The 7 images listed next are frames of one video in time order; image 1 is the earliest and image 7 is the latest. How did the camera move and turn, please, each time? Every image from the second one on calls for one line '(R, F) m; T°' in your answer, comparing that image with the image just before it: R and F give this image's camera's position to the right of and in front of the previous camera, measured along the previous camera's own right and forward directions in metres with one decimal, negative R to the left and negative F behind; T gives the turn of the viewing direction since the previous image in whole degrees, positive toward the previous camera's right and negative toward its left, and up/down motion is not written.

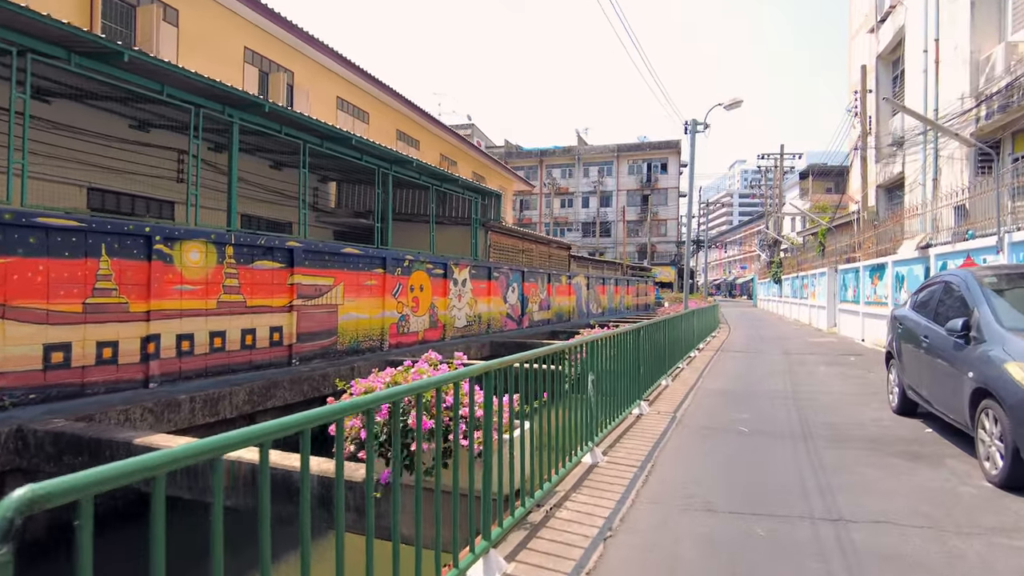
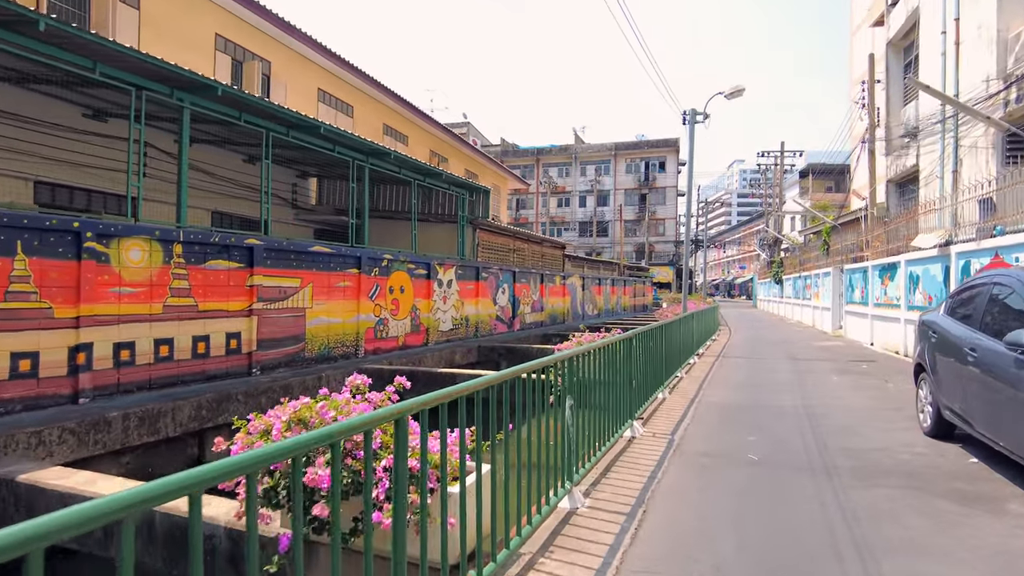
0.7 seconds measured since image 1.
(+0.2, +0.9) m; 0°
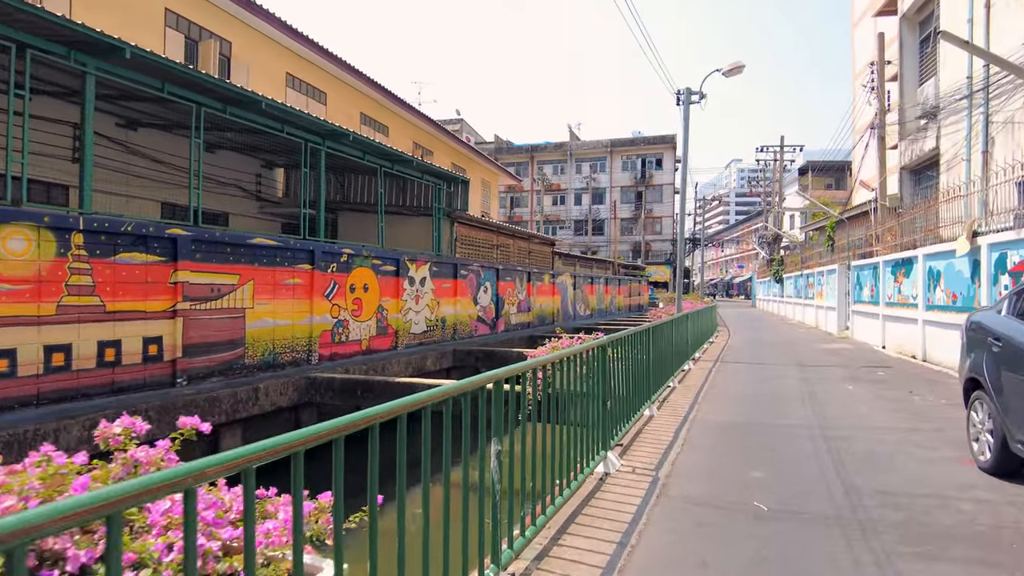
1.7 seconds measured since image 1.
(+0.4, +1.2) m; 0°
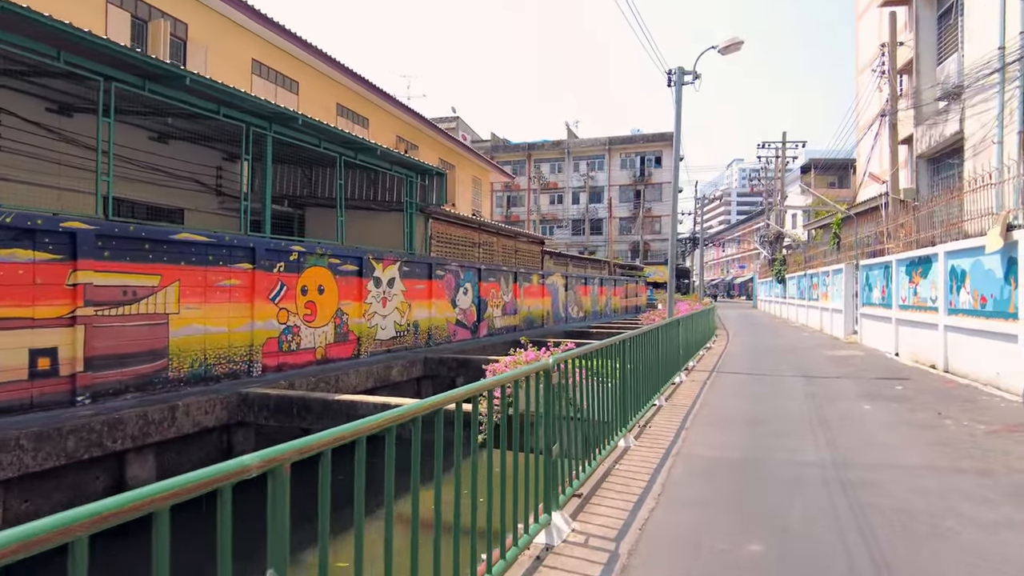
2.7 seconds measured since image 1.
(+0.4, +1.1) m; 0°
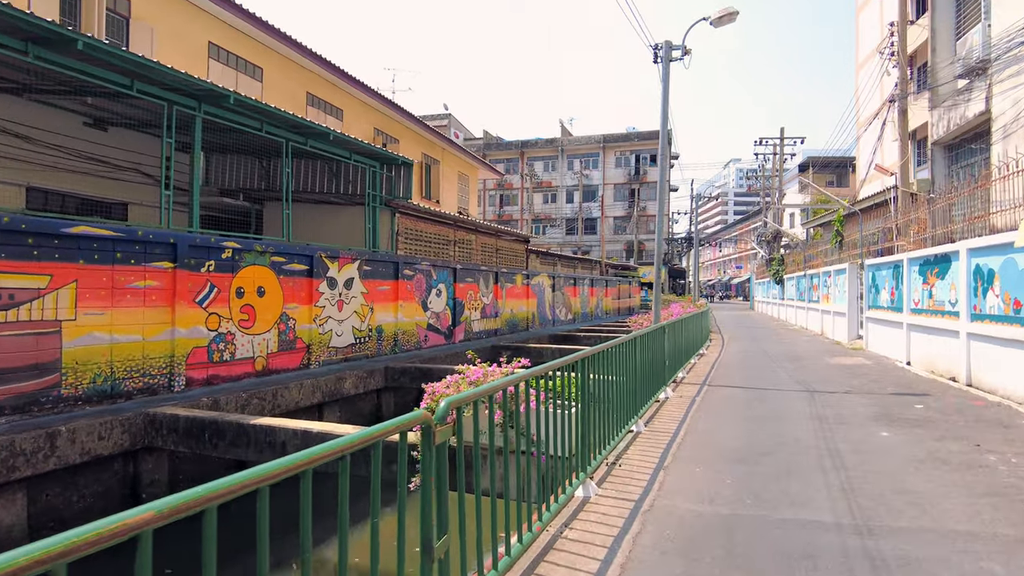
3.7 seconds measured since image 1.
(+0.4, +1.1) m; 0°
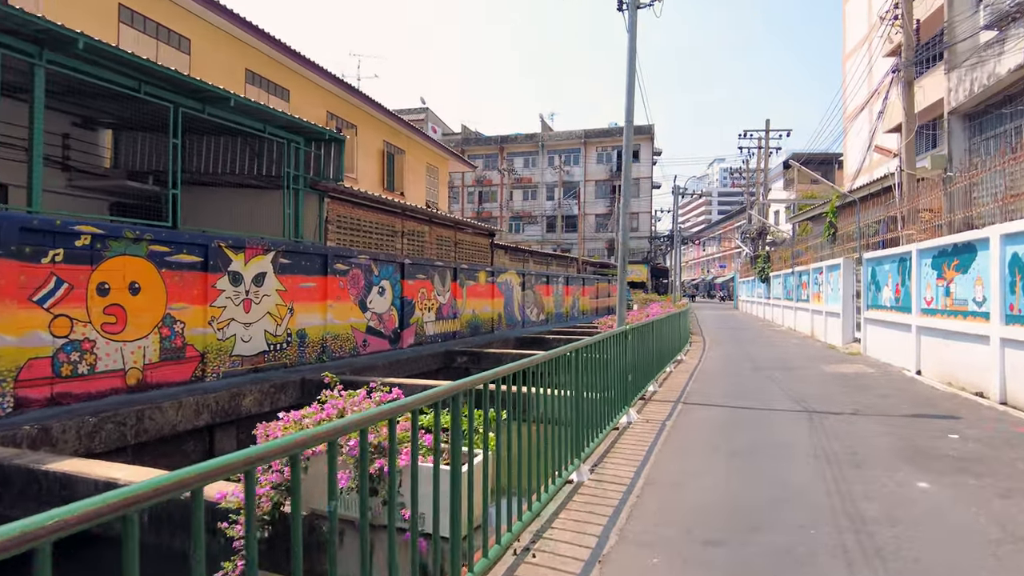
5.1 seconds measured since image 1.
(+0.6, +1.6) m; +1°
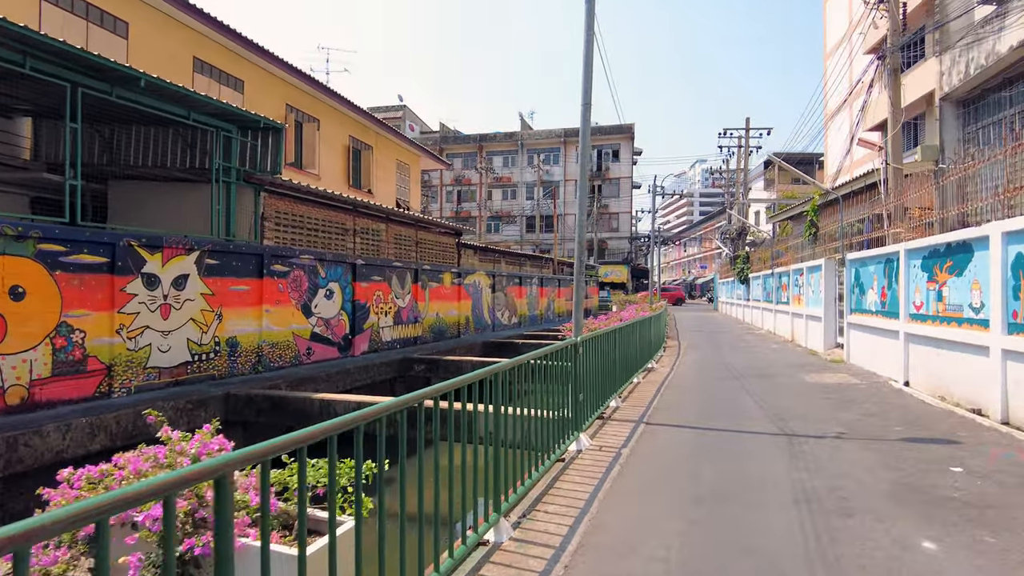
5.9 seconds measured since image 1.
(+0.4, +0.9) m; +1°
